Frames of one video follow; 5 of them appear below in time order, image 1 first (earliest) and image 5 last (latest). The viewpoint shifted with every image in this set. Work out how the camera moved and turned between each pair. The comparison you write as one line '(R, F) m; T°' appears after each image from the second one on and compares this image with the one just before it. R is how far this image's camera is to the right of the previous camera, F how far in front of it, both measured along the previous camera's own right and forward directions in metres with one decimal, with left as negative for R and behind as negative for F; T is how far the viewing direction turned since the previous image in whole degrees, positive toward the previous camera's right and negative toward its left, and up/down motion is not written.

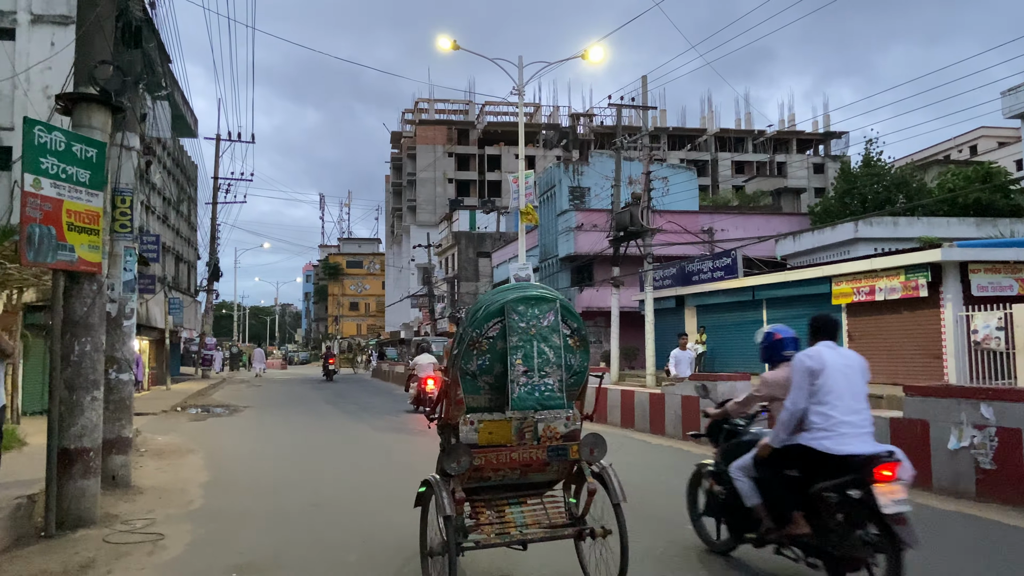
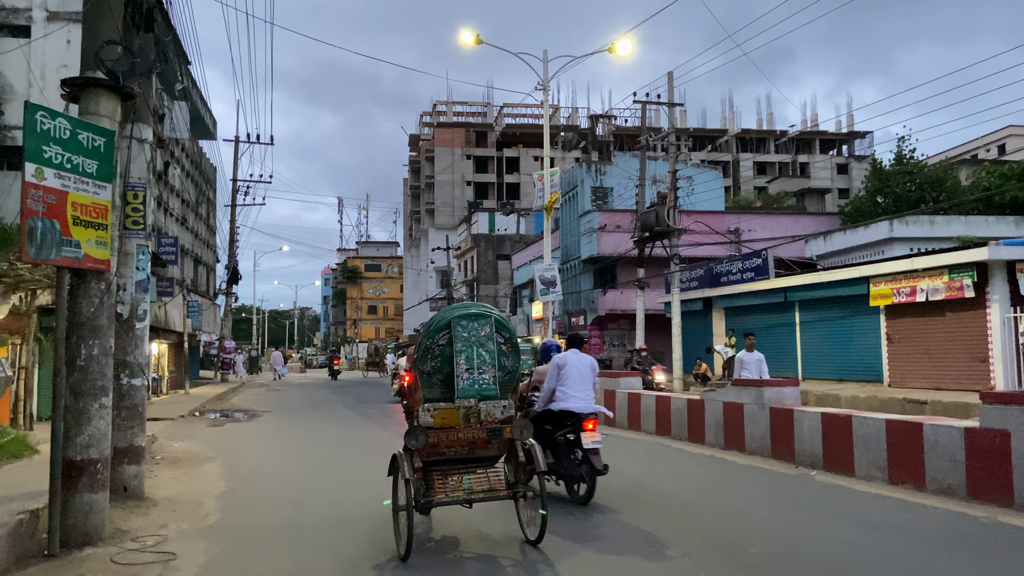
(-0.2, +0.6) m; -1°
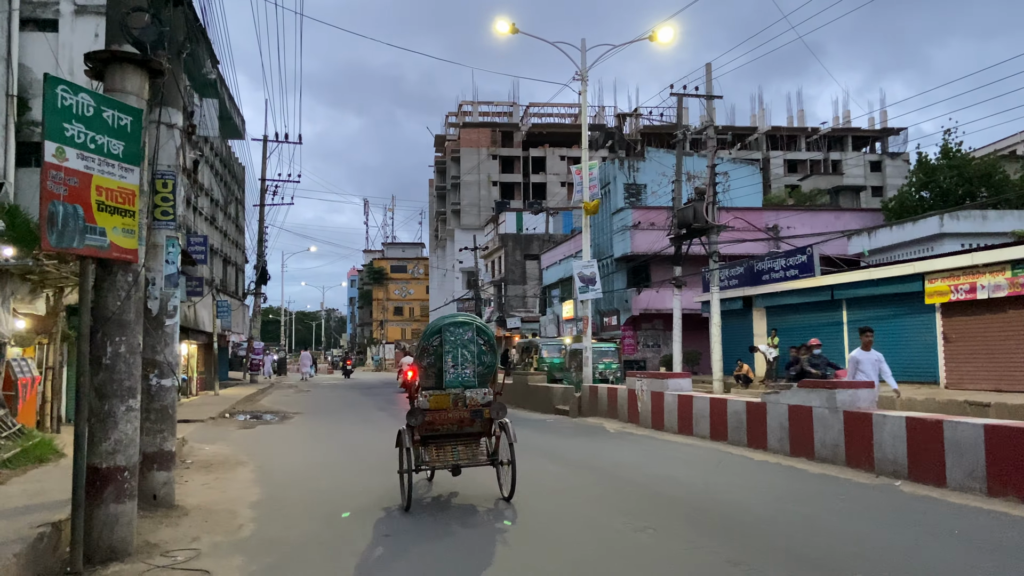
(-0.3, +0.6) m; -2°
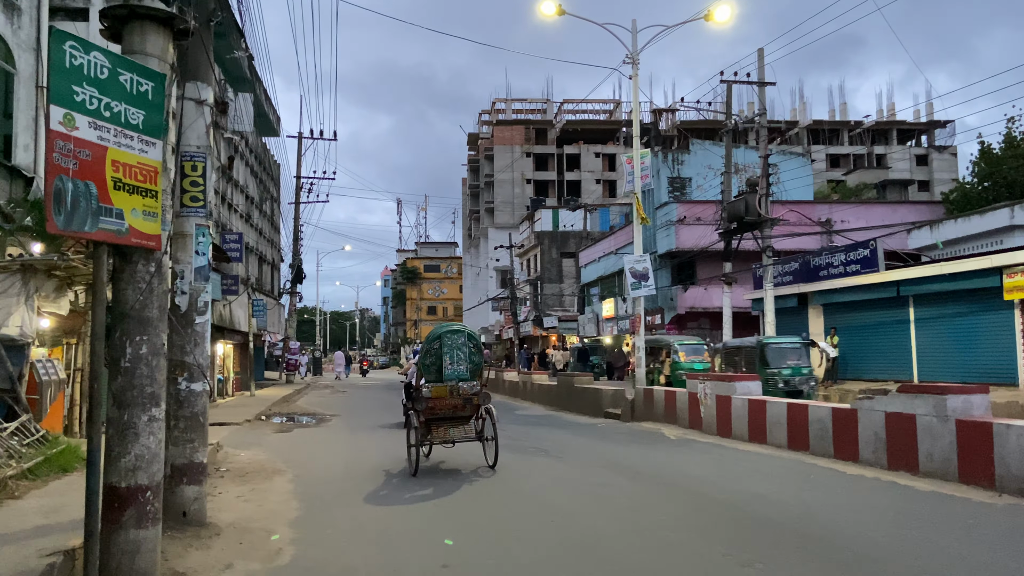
(-0.4, +0.9) m; -3°
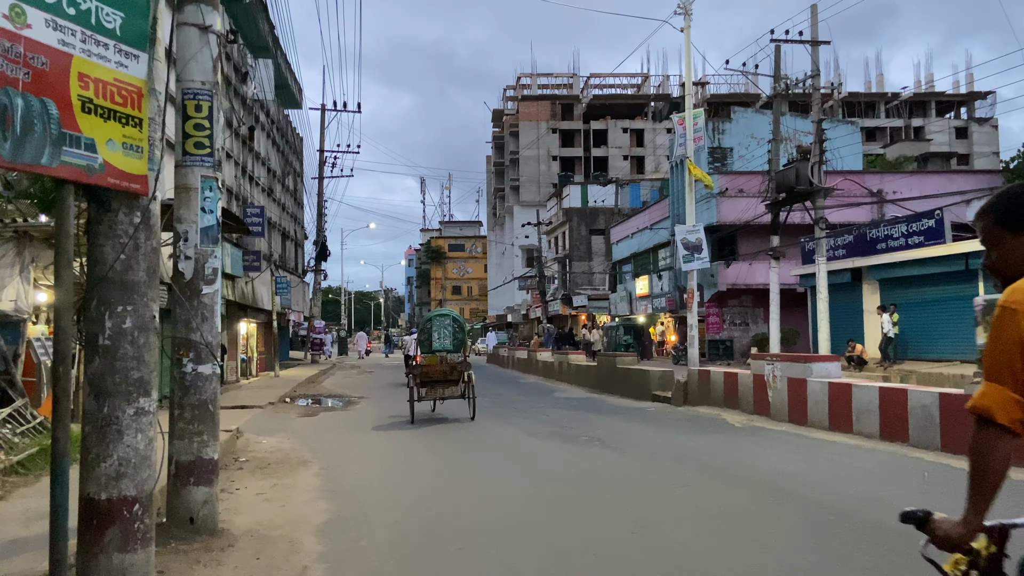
(-0.4, +1.2) m; -2°
